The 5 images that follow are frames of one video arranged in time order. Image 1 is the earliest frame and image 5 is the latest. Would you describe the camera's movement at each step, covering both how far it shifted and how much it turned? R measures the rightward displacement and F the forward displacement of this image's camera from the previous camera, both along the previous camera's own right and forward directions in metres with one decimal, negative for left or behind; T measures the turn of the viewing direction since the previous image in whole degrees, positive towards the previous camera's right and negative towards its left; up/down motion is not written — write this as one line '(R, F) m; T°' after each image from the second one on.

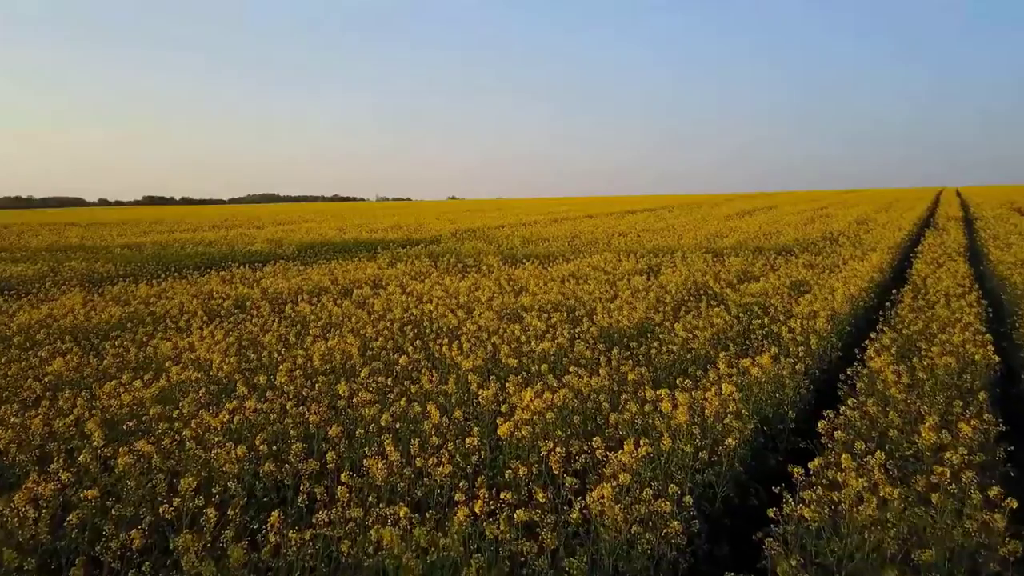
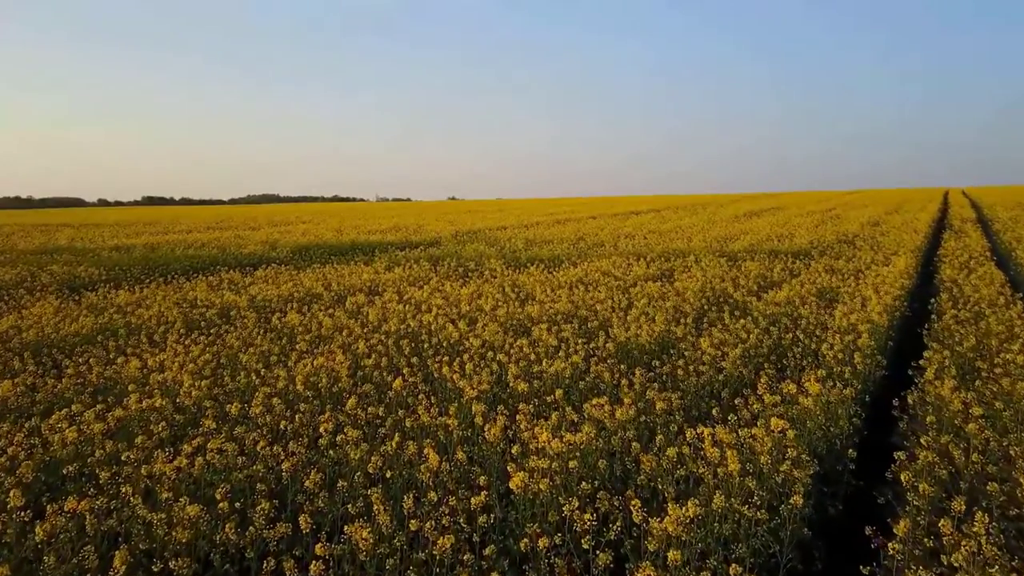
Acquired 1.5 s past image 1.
(-0.1, +0.8) m; 0°
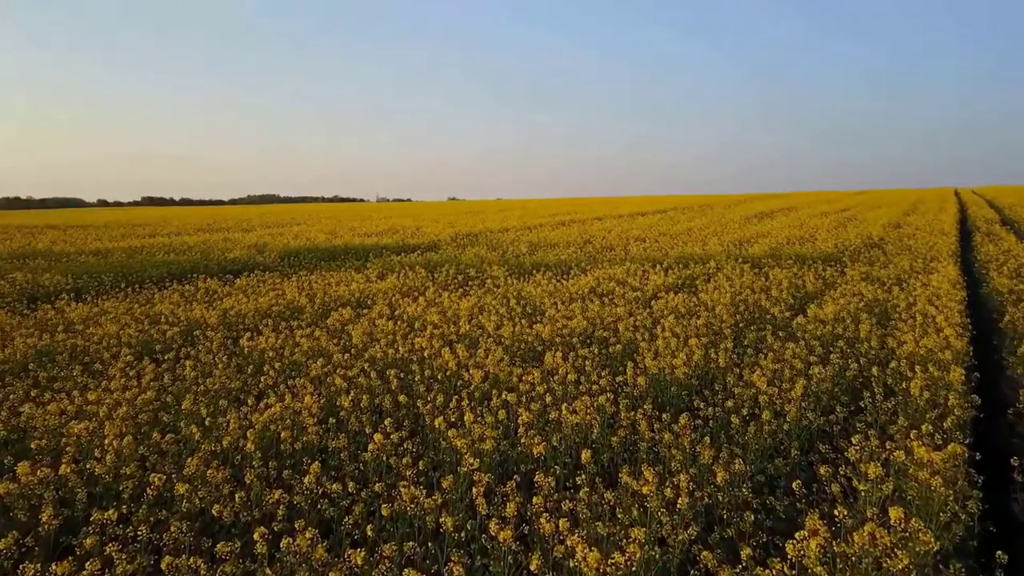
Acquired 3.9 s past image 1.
(-0.1, +1.4) m; 0°
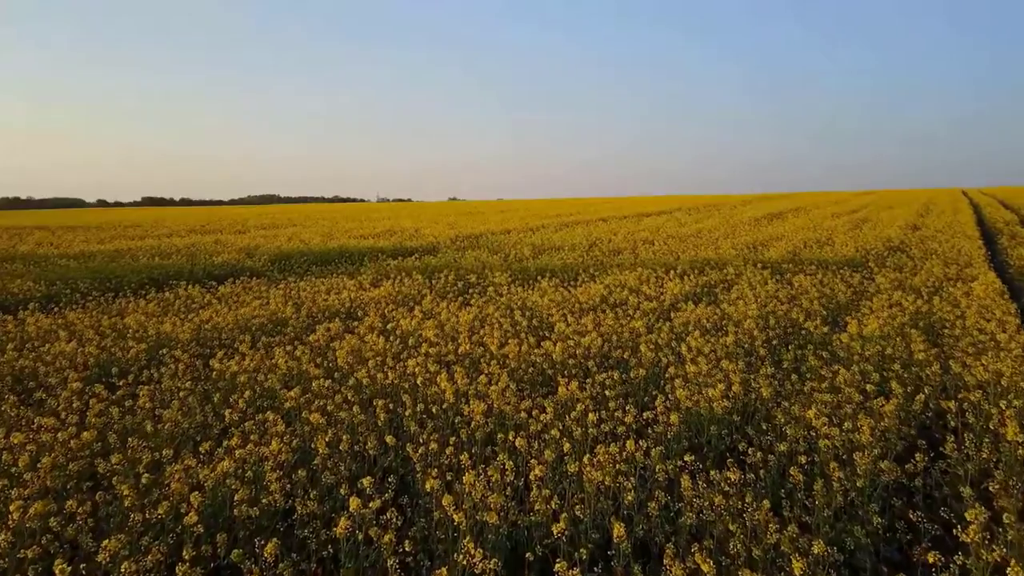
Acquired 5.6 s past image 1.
(-0.1, +1.0) m; 0°
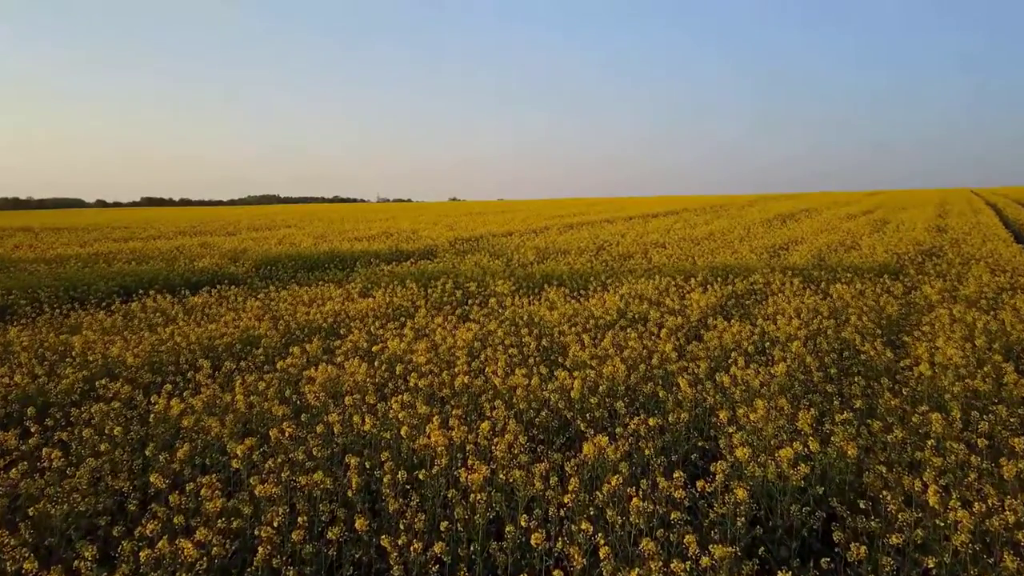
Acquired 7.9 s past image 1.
(-0.1, +1.3) m; 0°
